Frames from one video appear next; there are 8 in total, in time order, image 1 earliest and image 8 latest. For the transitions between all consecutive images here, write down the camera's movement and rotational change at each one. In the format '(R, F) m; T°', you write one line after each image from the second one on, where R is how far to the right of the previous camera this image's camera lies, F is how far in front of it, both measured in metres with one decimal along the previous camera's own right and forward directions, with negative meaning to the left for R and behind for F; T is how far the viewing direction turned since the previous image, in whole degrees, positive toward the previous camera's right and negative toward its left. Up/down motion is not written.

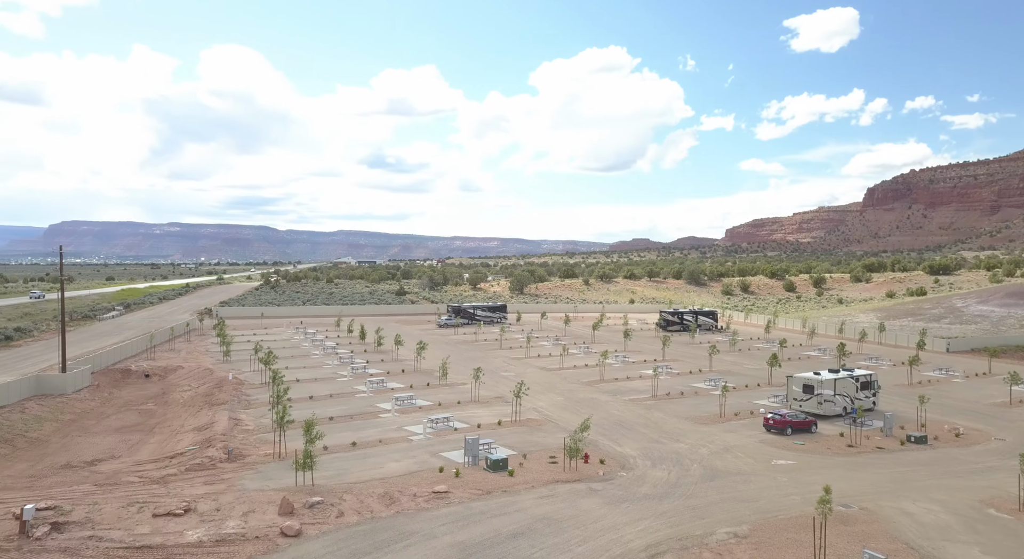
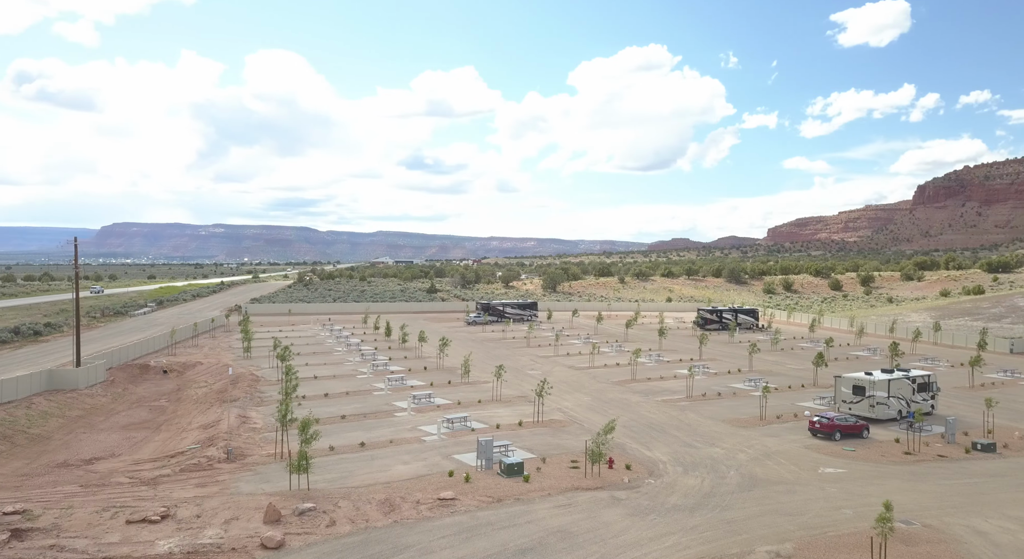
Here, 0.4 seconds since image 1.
(+0.8, +2.4) m; -3°
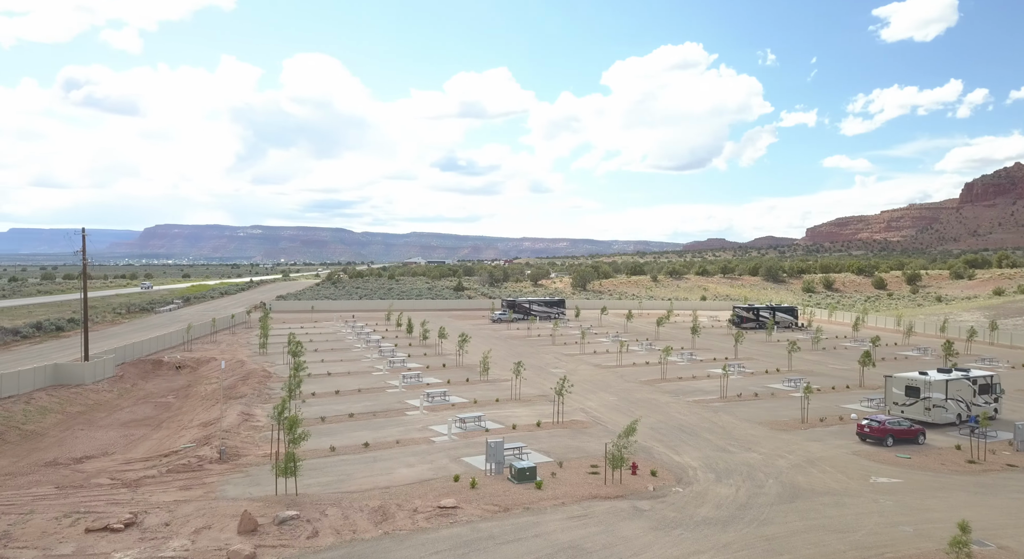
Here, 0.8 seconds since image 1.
(+0.7, +2.4) m; -3°
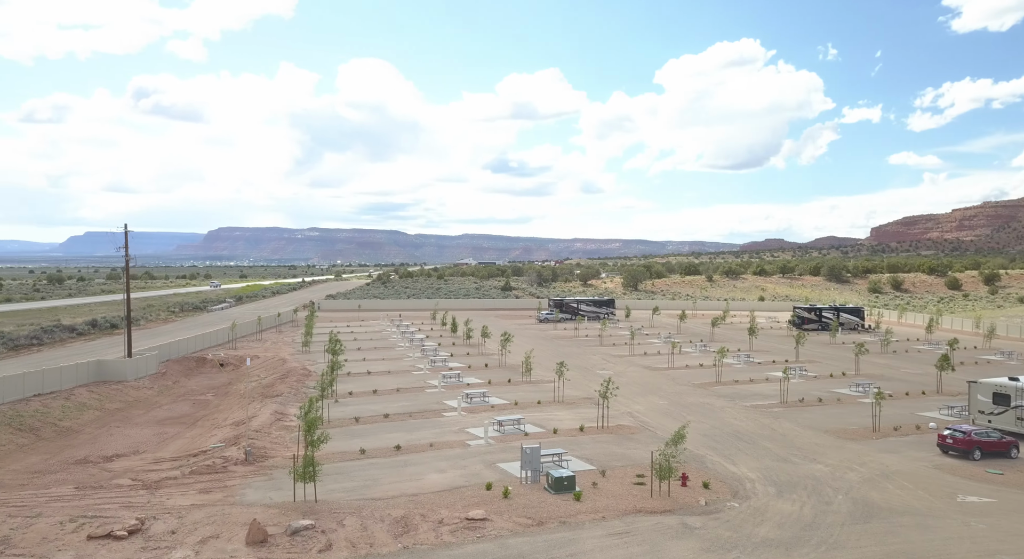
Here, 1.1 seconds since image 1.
(+0.5, +1.8) m; -4°
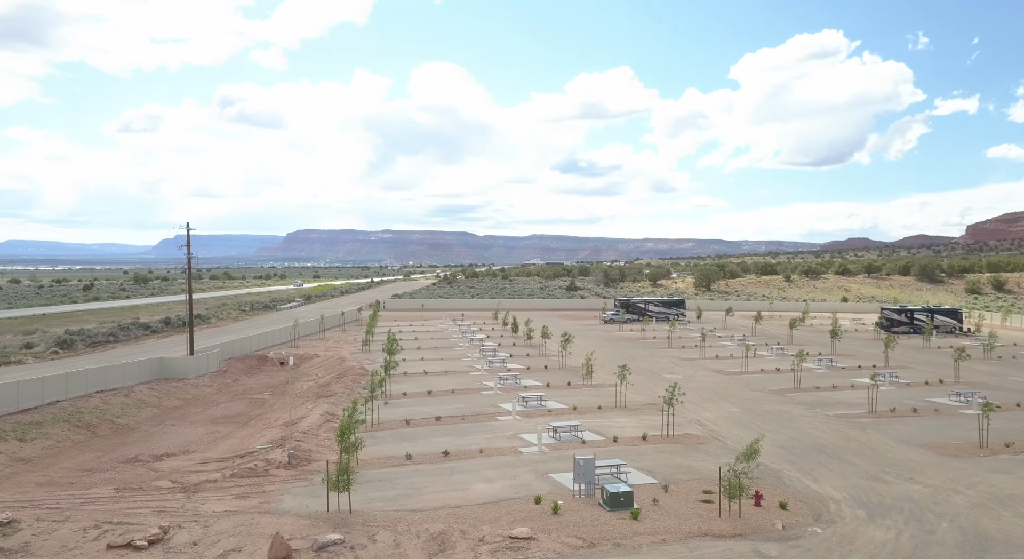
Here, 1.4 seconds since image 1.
(+0.5, +1.8) m; -6°
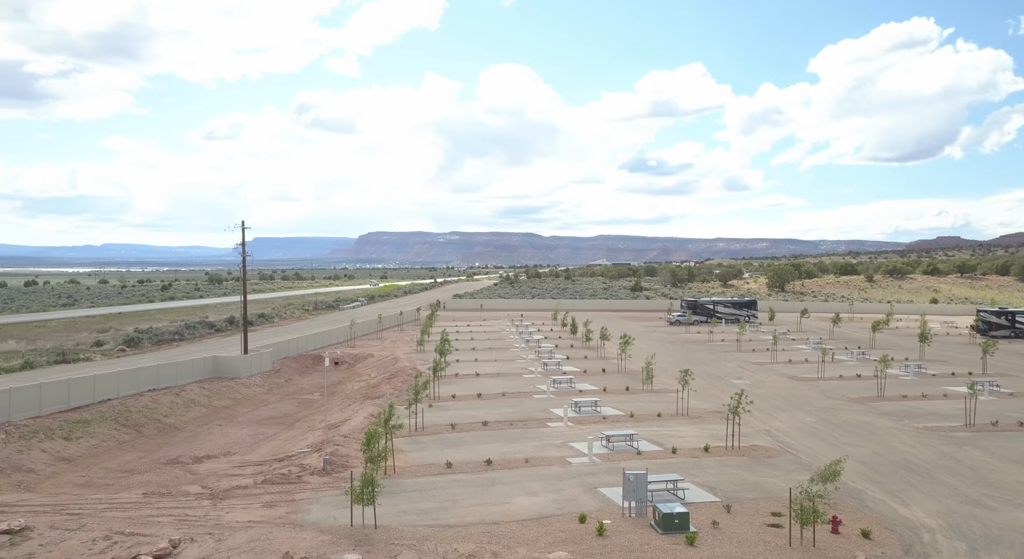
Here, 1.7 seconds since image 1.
(+0.7, +1.8) m; -5°
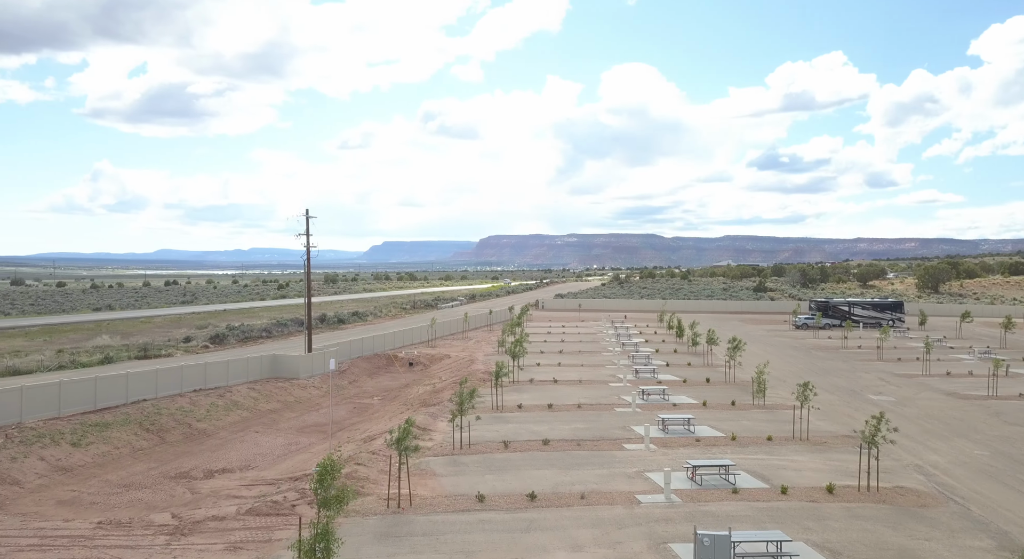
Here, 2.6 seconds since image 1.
(+1.8, +5.3) m; -10°
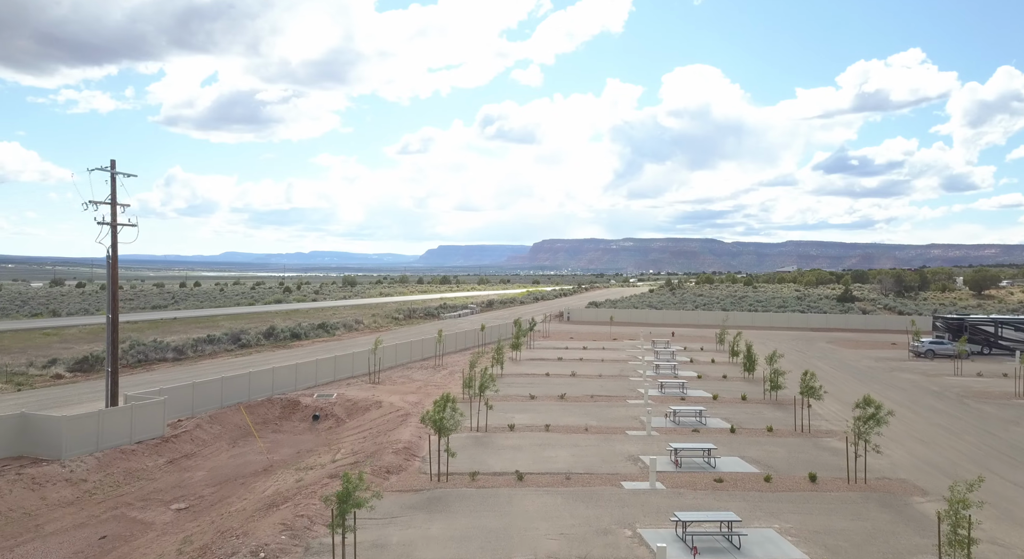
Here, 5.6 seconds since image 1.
(+3.5, +16.9) m; -5°
